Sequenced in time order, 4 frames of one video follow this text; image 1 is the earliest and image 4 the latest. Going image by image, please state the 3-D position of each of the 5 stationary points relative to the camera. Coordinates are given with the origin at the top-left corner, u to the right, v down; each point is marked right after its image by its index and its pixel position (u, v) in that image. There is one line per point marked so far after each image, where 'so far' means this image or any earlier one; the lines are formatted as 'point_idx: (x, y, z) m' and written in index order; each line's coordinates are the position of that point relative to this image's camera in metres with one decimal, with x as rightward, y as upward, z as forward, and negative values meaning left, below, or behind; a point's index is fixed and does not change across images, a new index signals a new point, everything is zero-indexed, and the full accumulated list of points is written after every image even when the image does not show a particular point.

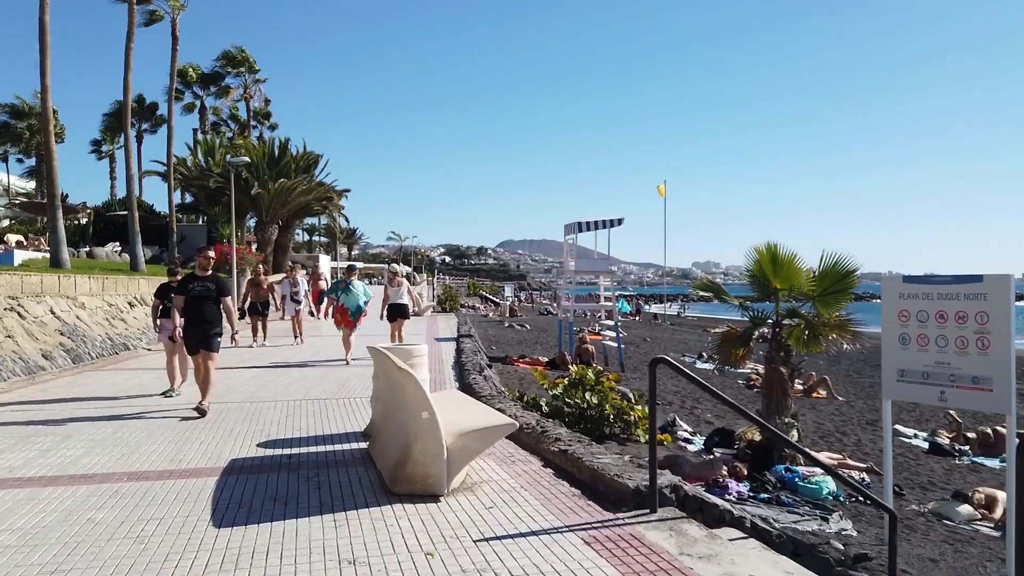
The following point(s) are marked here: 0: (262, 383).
0: (-3.3, -1.3, +9.8) m
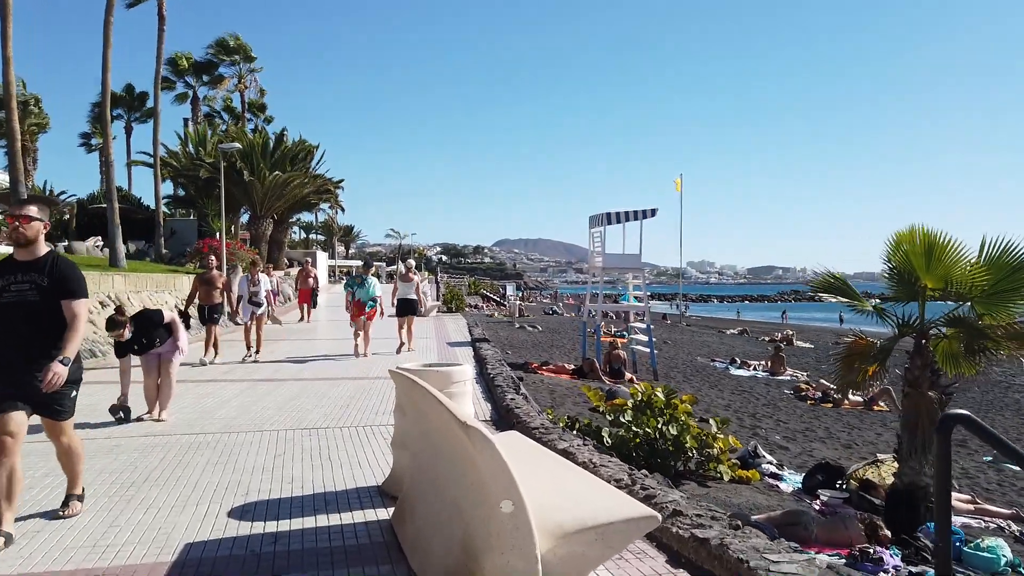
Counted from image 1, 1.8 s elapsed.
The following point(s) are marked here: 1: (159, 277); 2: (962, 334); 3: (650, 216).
0: (-2.8, -1.2, +7.9) m
1: (-8.2, +0.2, +17.0) m
2: (+3.4, -0.4, +5.6) m
3: (+3.1, +1.6, +16.4) m
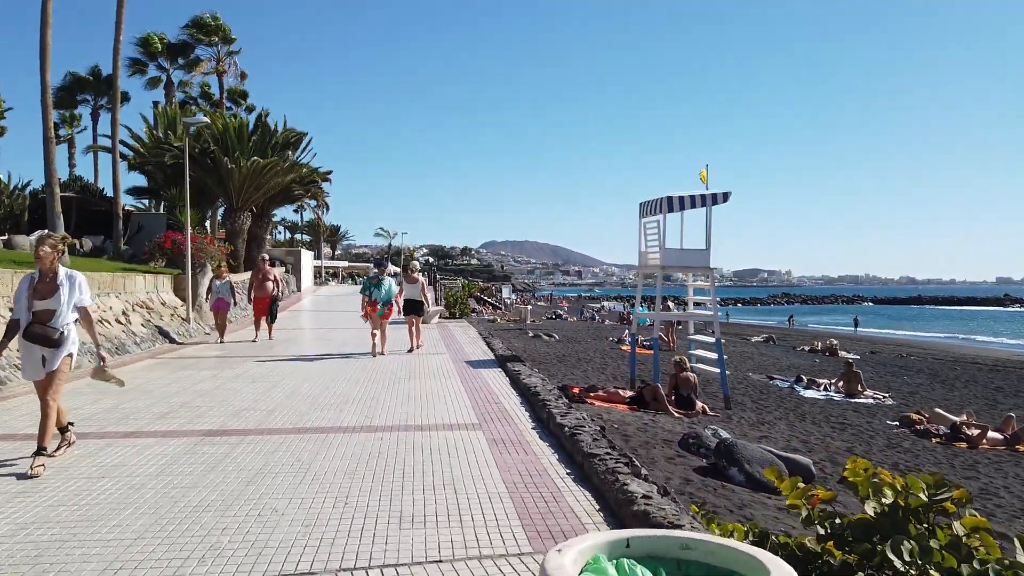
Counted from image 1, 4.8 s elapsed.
0: (-2.1, -1.3, +4.6) m
1: (-7.7, +0.2, +13.6) m
2: (+4.2, -0.4, +2.4) m
3: (+3.6, +1.5, +13.2) m
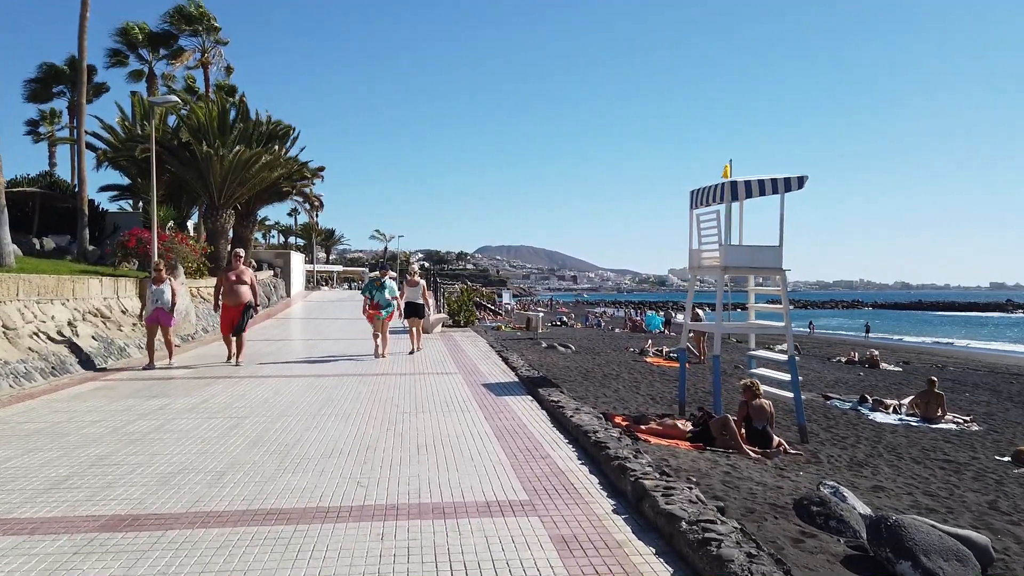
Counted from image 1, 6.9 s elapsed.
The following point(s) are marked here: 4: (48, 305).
0: (-1.7, -1.3, +2.3) m
1: (-7.3, +0.1, +11.3) m
2: (+4.6, -0.4, +0.2) m
3: (+4.0, +1.4, +11.0) m
4: (-7.3, -0.3, +11.5) m
